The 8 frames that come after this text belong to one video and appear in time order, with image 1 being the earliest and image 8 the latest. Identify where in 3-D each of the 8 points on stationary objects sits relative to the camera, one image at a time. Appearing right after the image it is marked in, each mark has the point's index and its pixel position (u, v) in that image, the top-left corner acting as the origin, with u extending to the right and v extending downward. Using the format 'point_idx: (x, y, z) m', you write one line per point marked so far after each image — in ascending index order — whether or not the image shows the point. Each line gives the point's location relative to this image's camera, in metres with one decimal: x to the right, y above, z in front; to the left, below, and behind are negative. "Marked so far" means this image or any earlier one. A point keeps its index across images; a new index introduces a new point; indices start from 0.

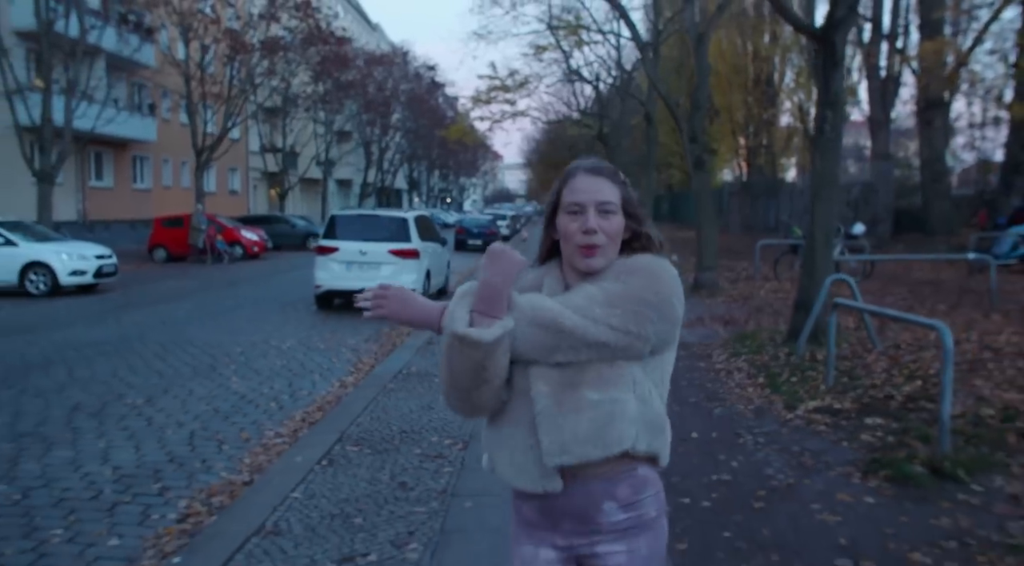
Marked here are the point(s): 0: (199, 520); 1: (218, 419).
0: (-2.3, -1.7, +5.3) m
1: (-3.1, -1.4, +7.6) m
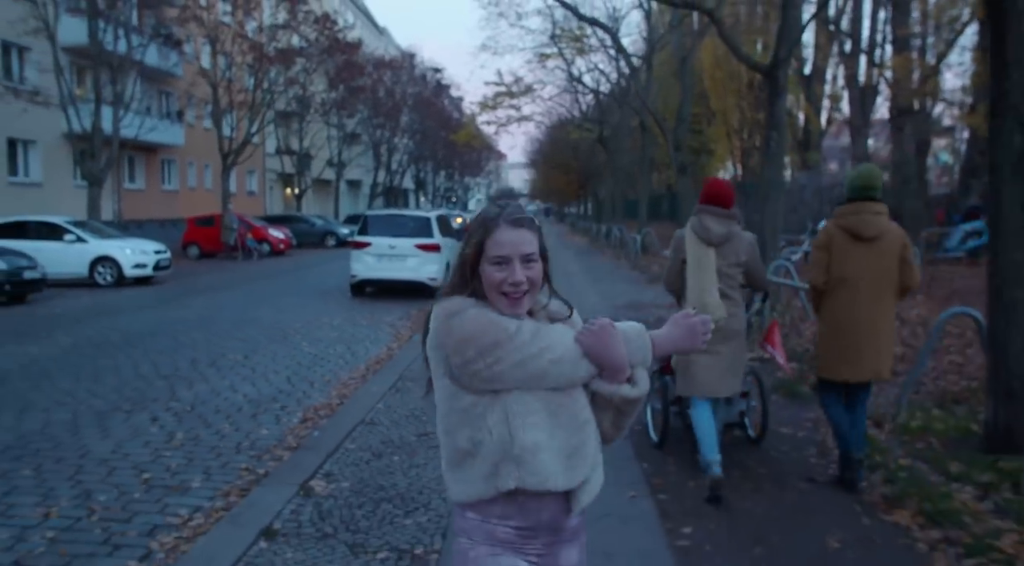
0: (-2.1, -1.4, +7.8) m
1: (-3.0, -1.2, +10.1) m
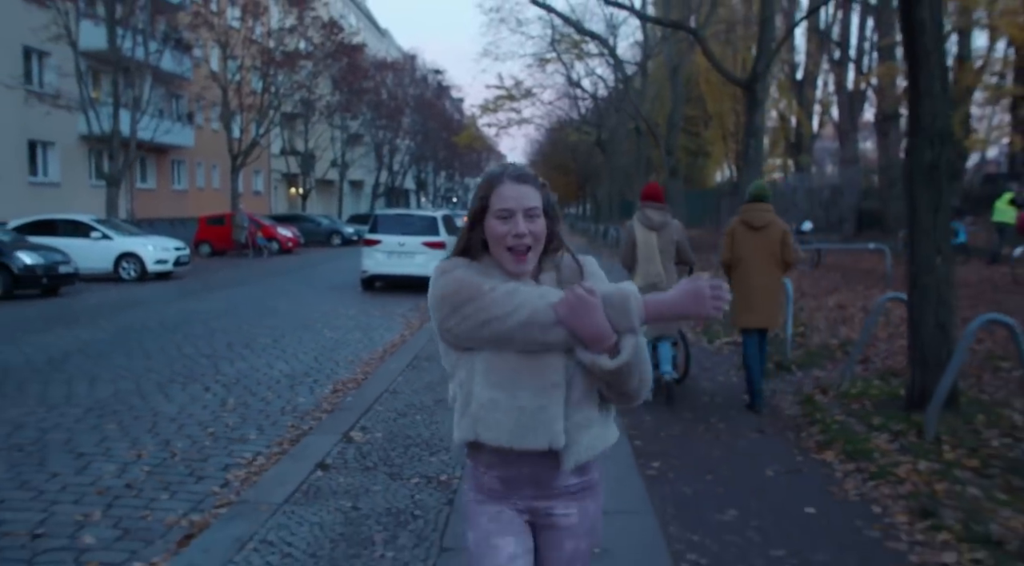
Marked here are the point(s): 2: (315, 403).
0: (-2.1, -1.3, +9.0) m
1: (-2.9, -1.1, +11.3) m
2: (-2.3, -1.4, +8.3) m
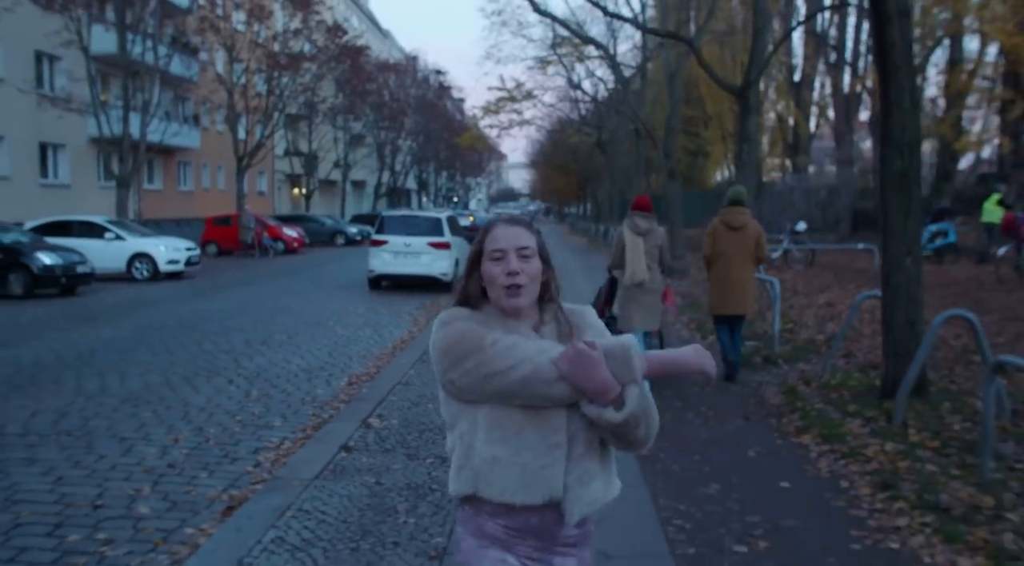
0: (-2.0, -1.3, +9.6) m
1: (-2.9, -1.1, +11.9) m
2: (-2.2, -1.4, +8.9) m
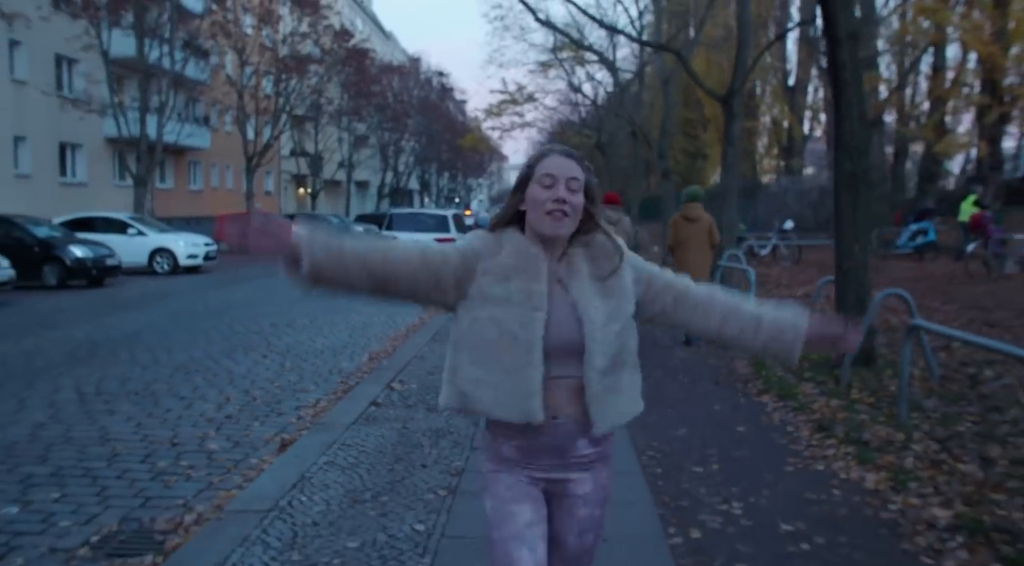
0: (-2.0, -1.1, +10.7) m
1: (-2.8, -0.9, +13.1) m
2: (-2.2, -1.2, +10.1) m
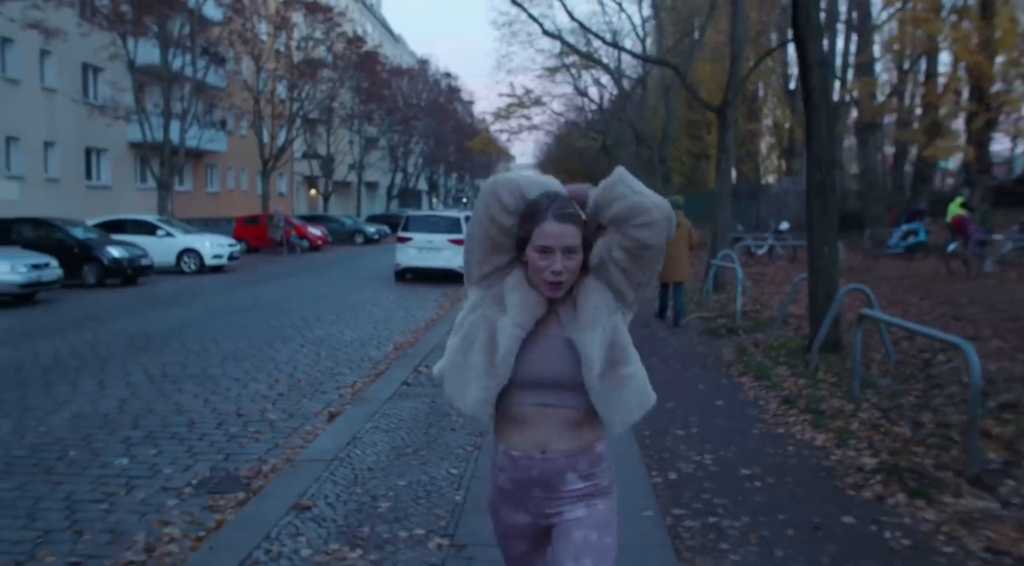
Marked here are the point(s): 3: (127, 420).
0: (-1.8, -1.1, +11.9) m
1: (-2.6, -0.8, +14.3) m
2: (-2.0, -1.1, +11.3) m
3: (-4.1, -1.4, +7.6) m
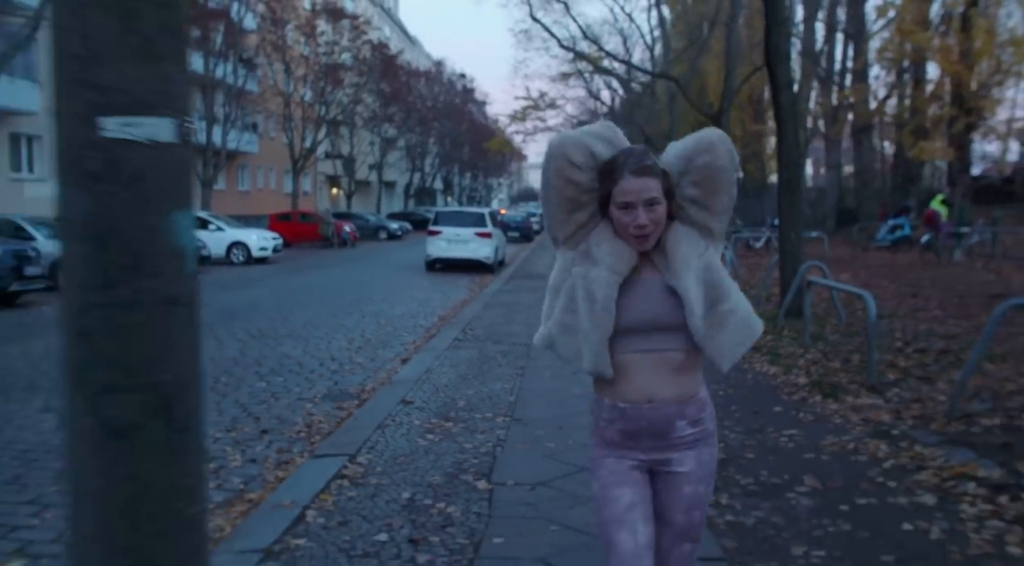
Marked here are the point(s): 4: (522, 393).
0: (-1.3, -0.7, +14.3) m
1: (-2.1, -0.4, +16.7) m
2: (-1.5, -0.8, +13.6) m
3: (-3.7, -1.1, +10.0) m
4: (+0.1, -1.2, +7.8) m
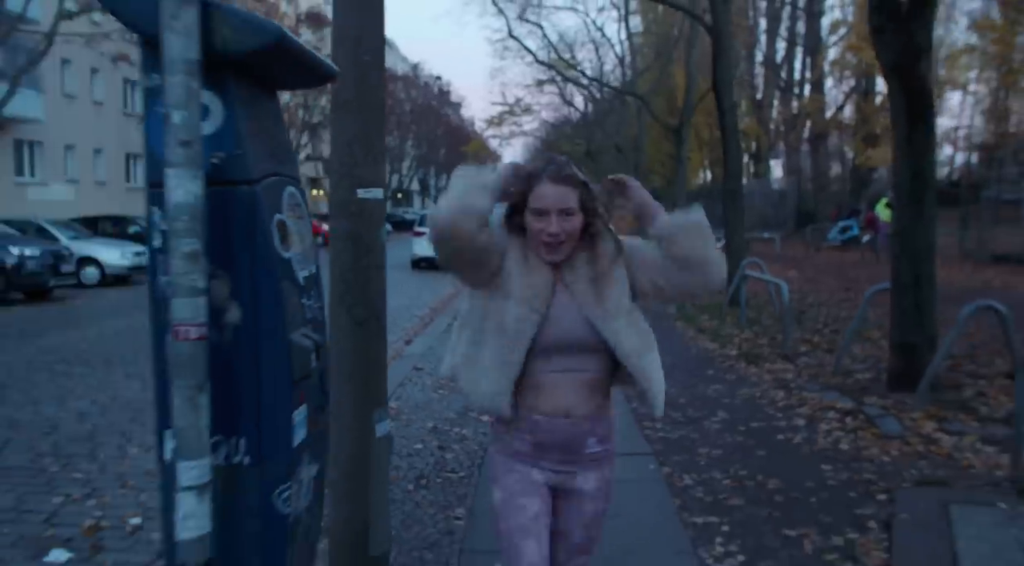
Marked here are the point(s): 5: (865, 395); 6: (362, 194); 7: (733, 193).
0: (-1.7, -0.6, +16.1) m
1: (-2.6, -0.4, +18.5) m
2: (-1.9, -0.7, +15.5) m
3: (-3.9, -1.0, +11.7) m
4: (0.0, -1.1, +9.7) m
5: (+3.6, -1.1, +7.2) m
6: (-0.7, +0.4, +3.2) m
7: (+4.3, +1.7, +13.7) m
